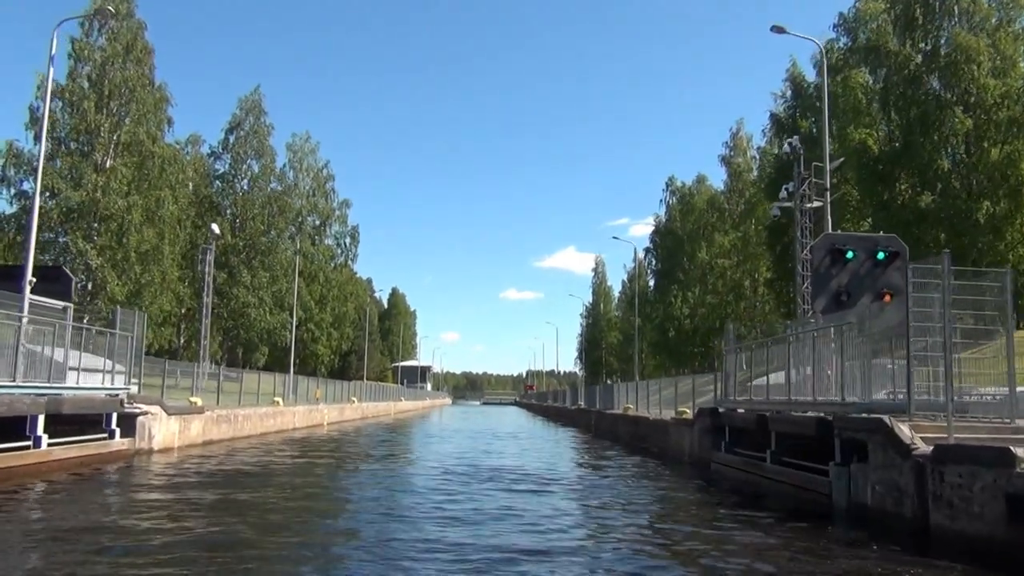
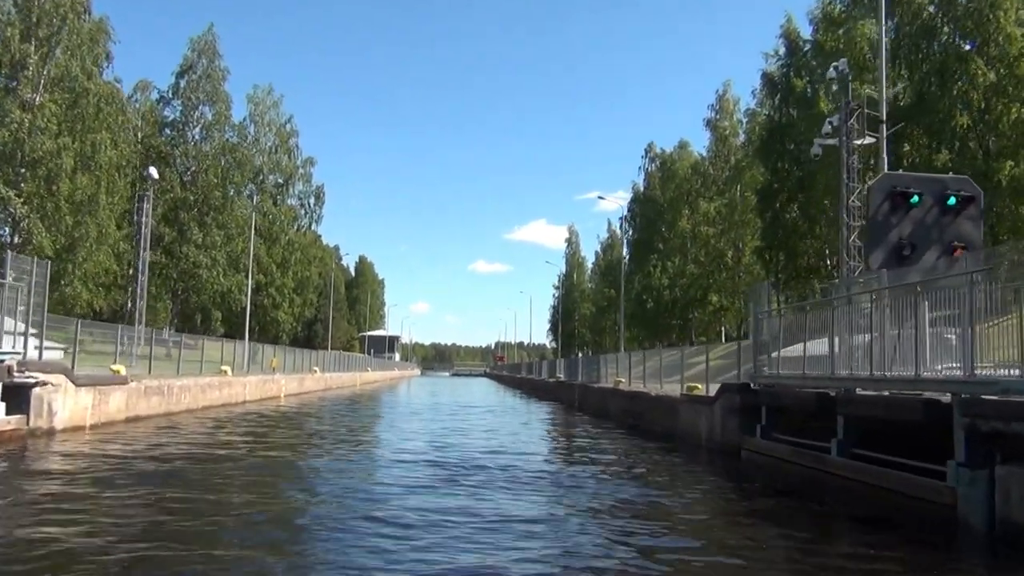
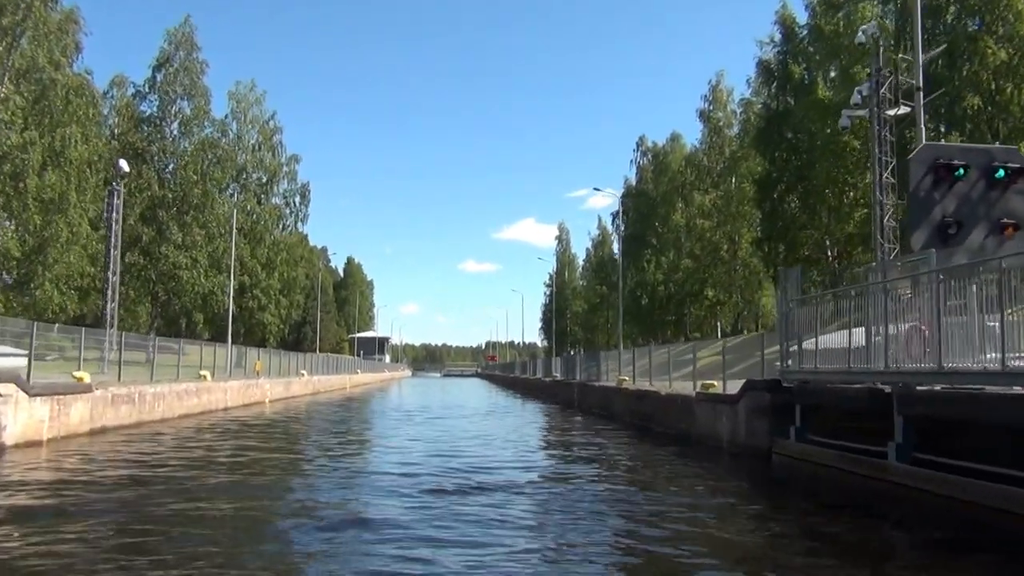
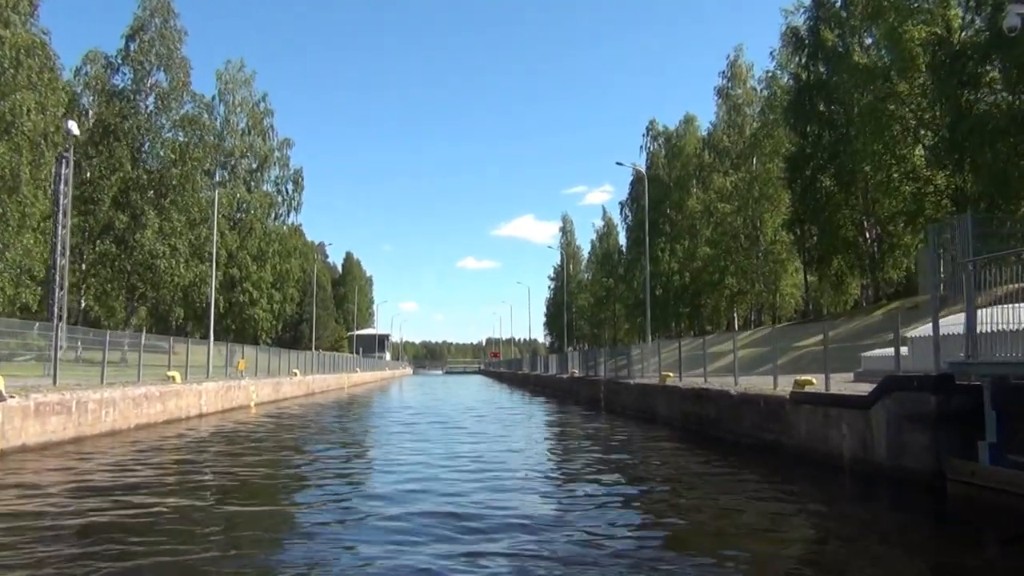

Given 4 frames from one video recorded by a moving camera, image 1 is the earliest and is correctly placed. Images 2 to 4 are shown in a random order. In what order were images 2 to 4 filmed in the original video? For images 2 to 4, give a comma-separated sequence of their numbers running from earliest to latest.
2, 3, 4
